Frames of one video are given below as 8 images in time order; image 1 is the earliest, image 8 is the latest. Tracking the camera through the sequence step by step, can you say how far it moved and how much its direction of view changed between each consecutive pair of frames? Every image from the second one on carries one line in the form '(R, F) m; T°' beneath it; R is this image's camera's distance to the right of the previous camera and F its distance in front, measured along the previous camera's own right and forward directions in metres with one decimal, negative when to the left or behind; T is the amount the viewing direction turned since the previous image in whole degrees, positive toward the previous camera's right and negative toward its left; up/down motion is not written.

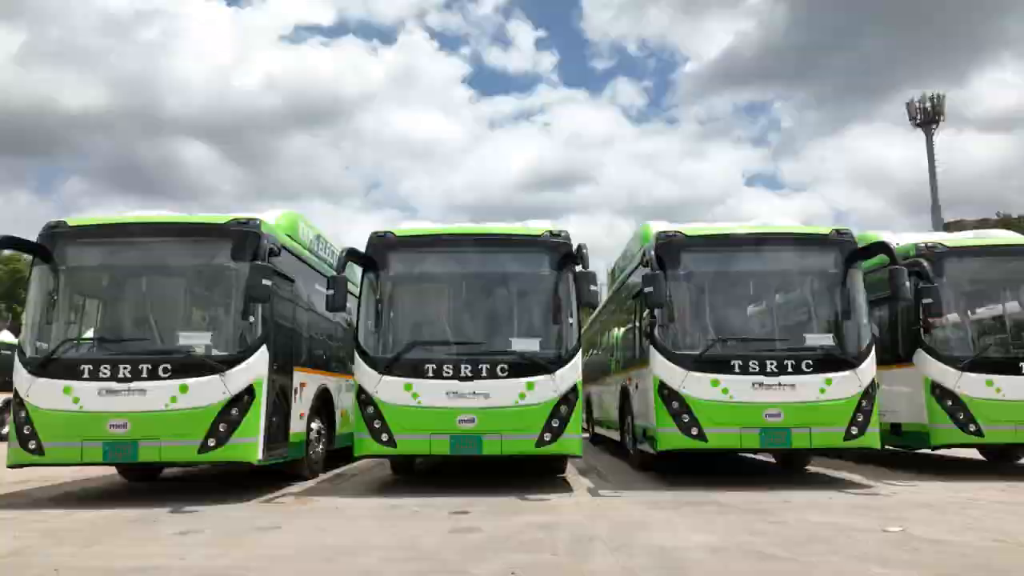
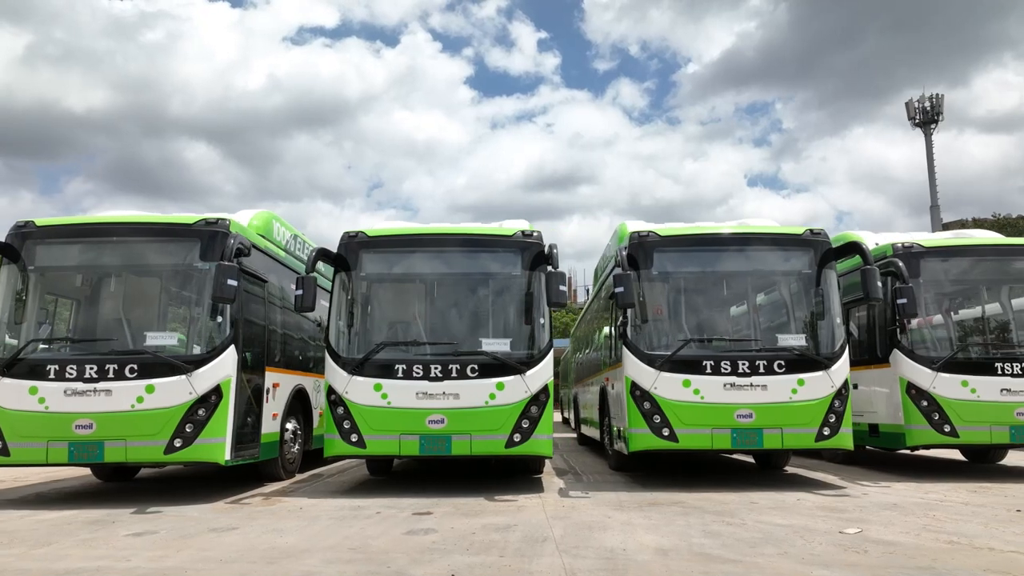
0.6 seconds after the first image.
(+0.4, 0.0) m; 0°
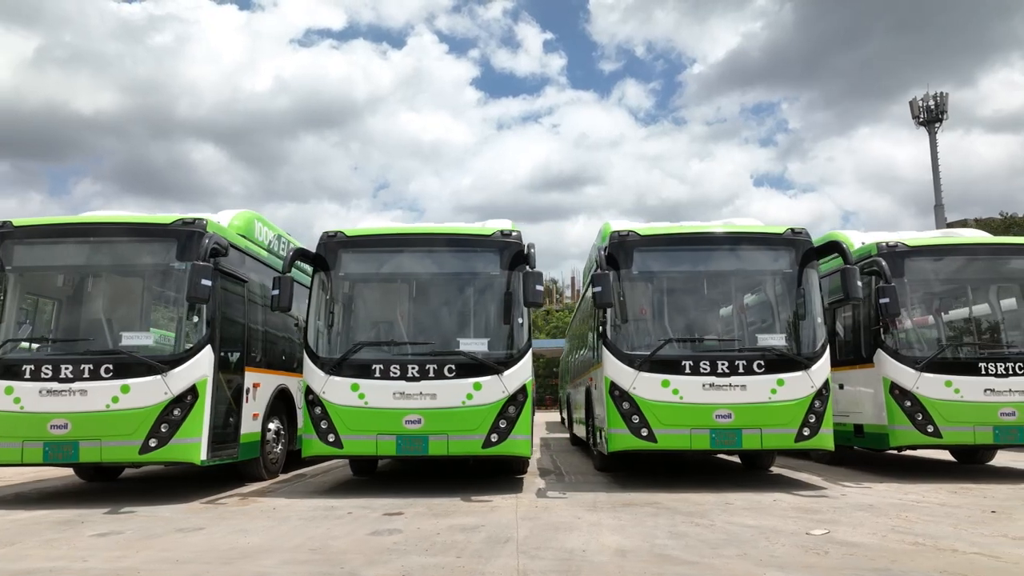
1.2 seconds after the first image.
(+0.3, 0.0) m; 0°
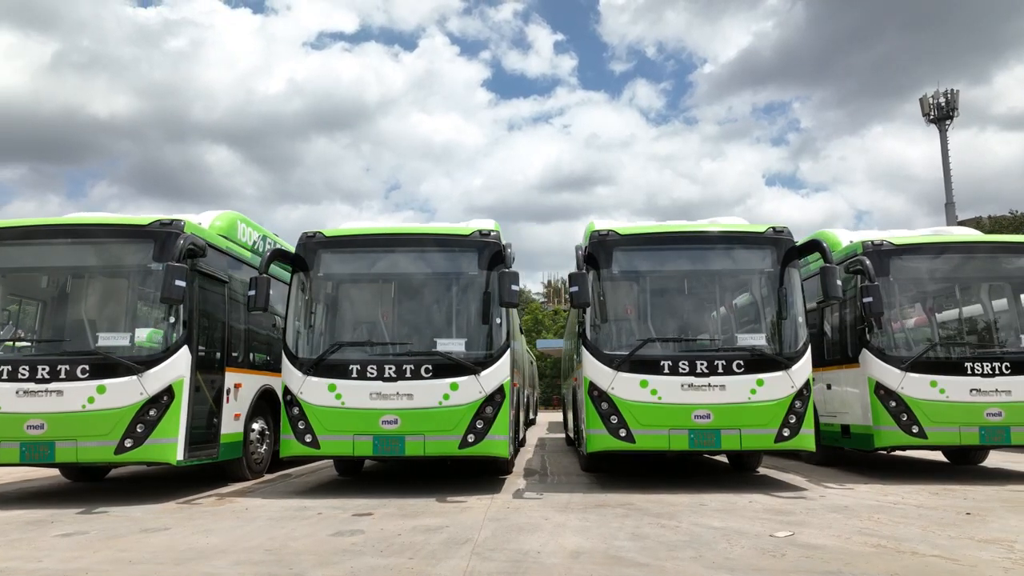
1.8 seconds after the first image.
(+0.4, 0.0) m; -1°
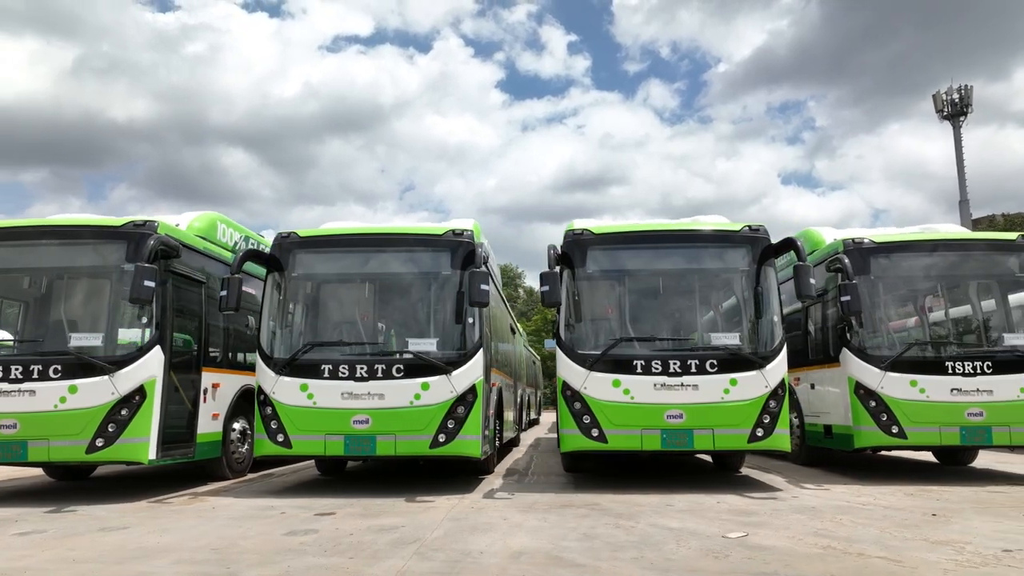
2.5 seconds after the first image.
(+0.5, 0.0) m; -1°
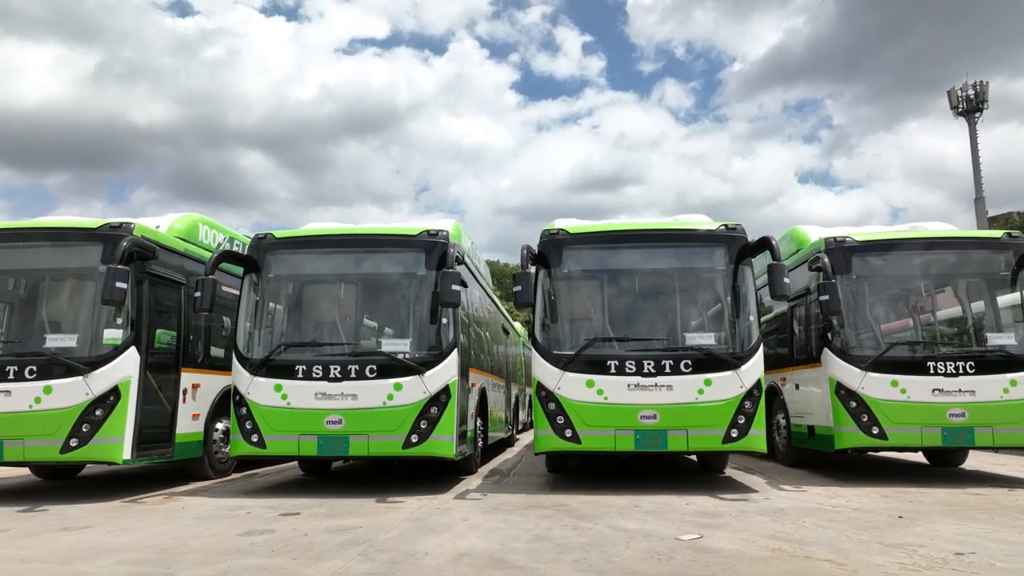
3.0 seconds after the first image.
(+0.5, 0.0) m; -1°
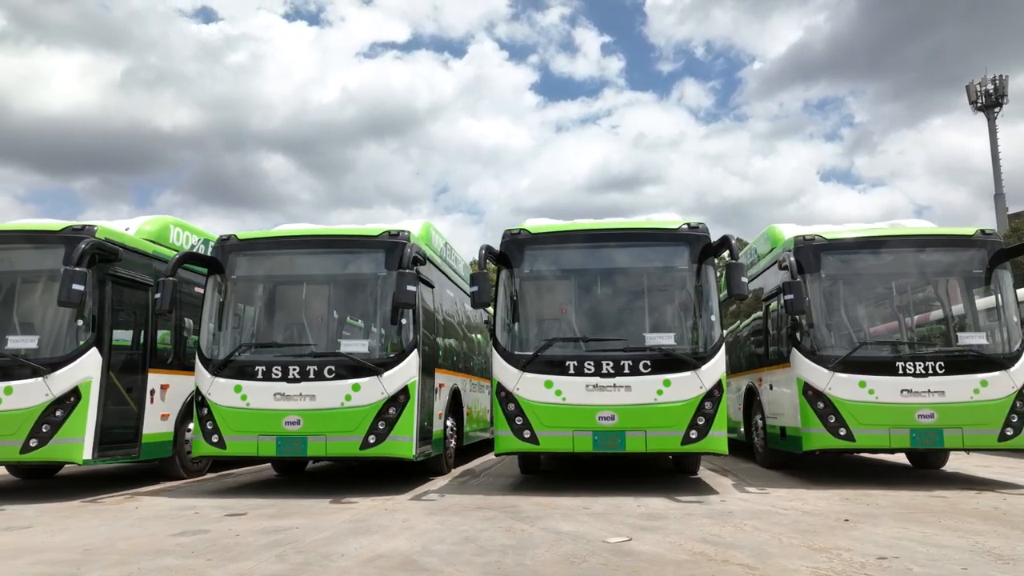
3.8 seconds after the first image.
(+0.7, 0.0) m; -1°
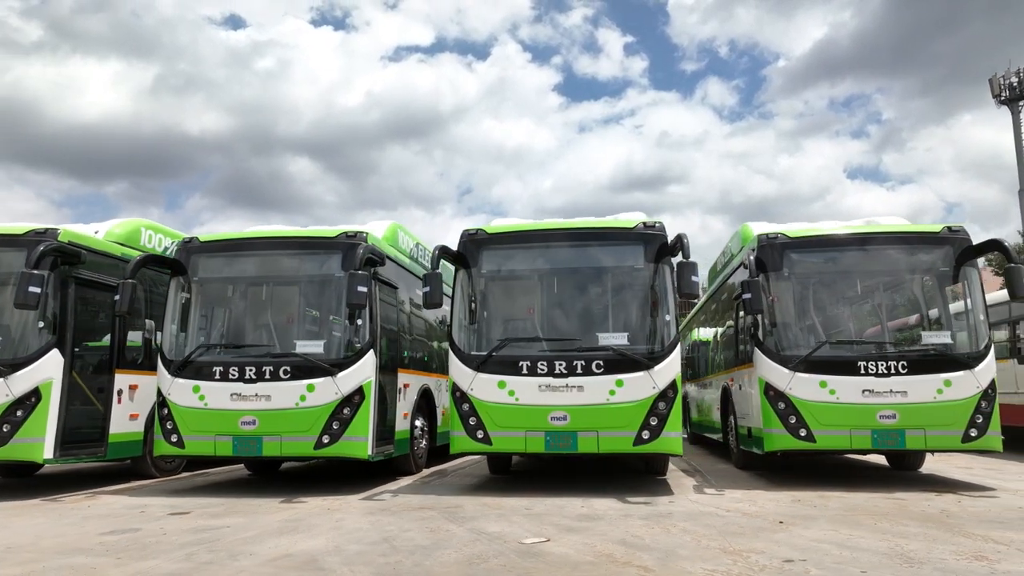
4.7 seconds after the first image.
(+0.8, 0.0) m; -2°
